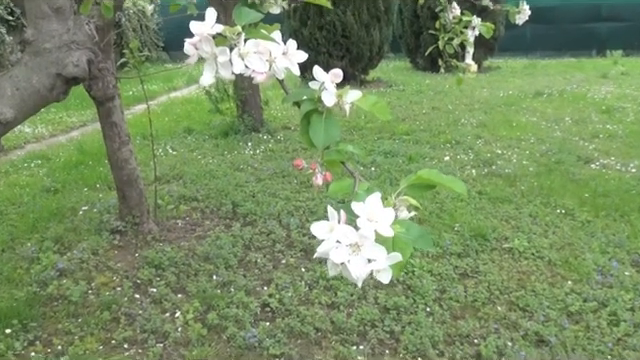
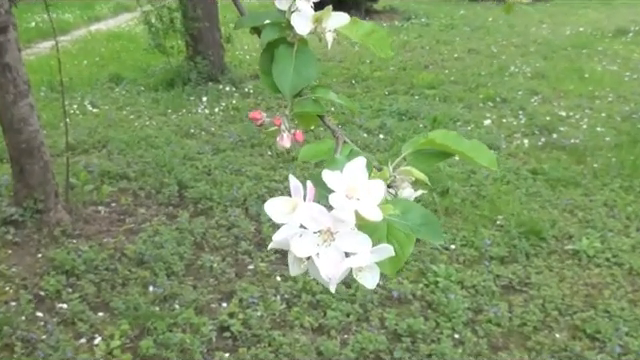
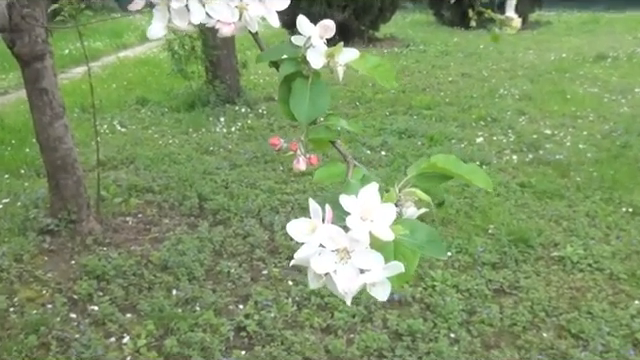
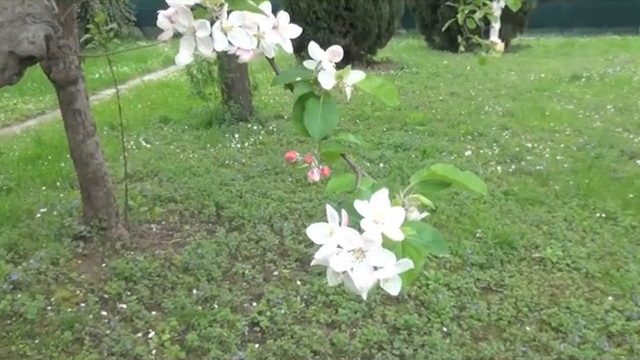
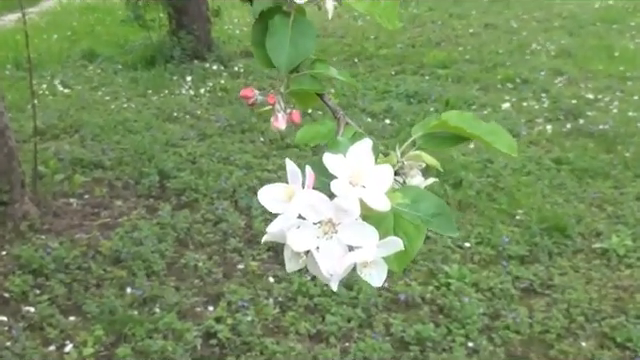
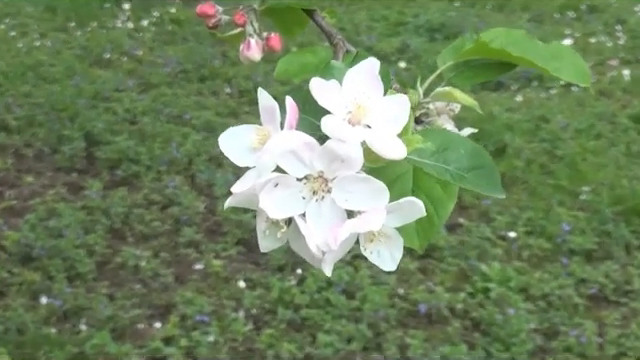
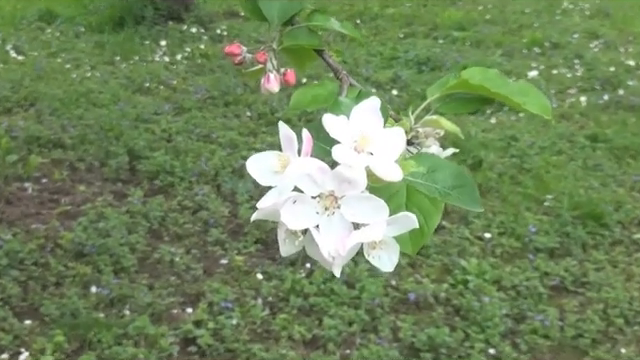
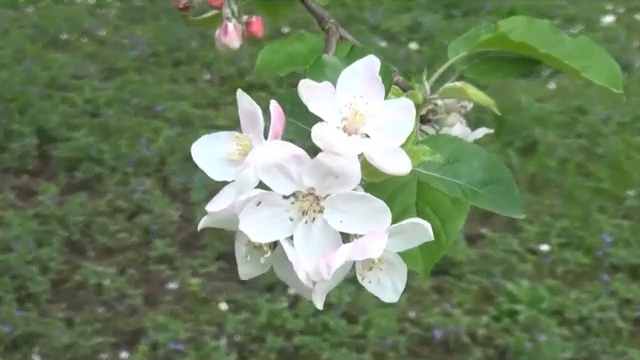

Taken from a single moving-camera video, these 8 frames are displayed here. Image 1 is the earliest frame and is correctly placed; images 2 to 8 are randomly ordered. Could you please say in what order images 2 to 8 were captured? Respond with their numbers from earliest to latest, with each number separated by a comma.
4, 3, 2, 5, 7, 6, 8
